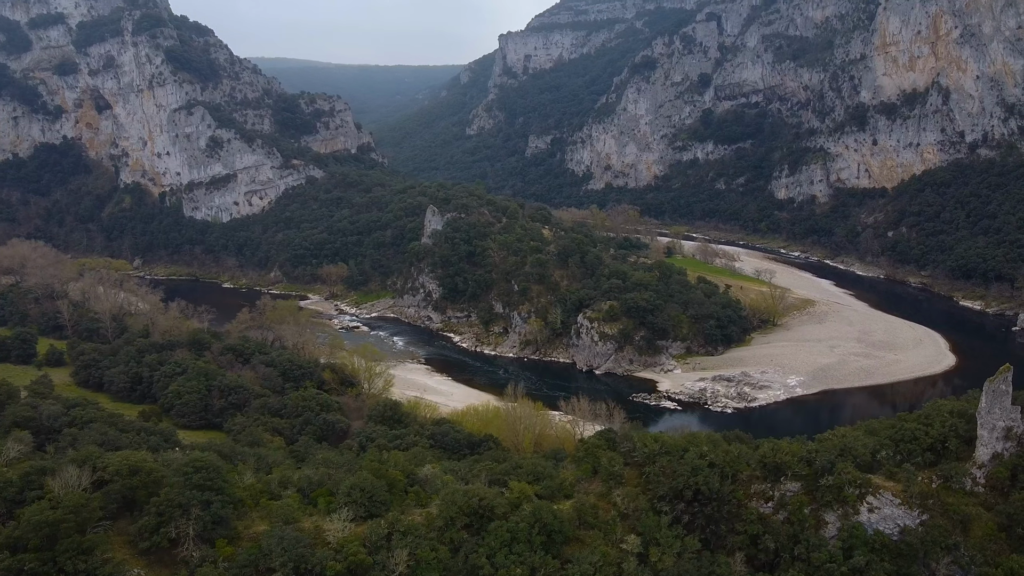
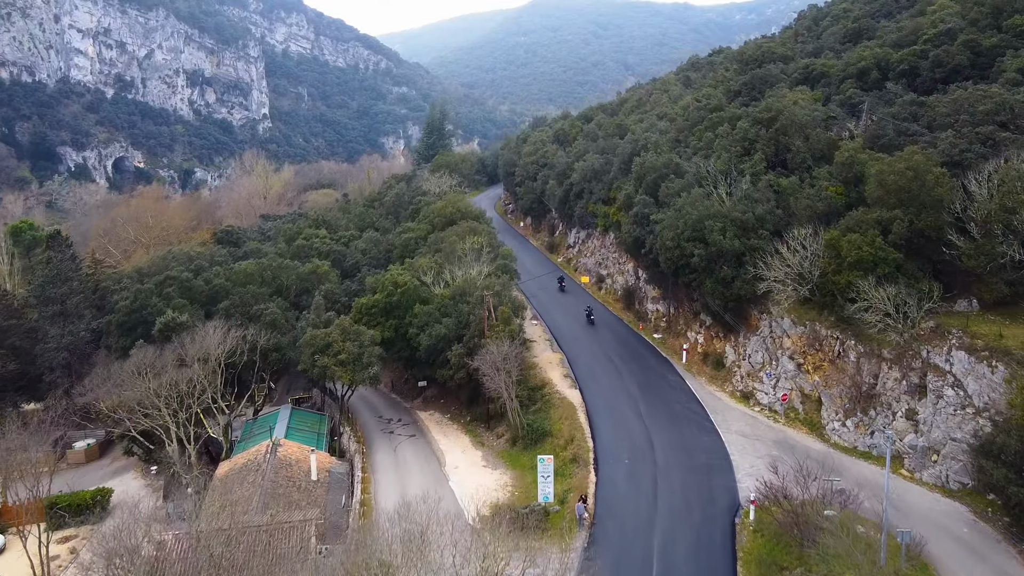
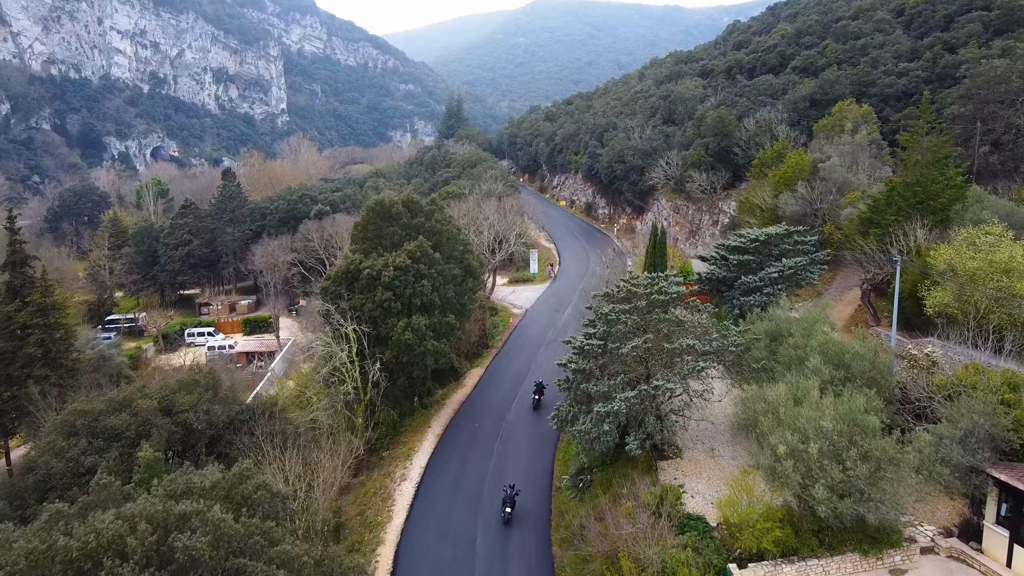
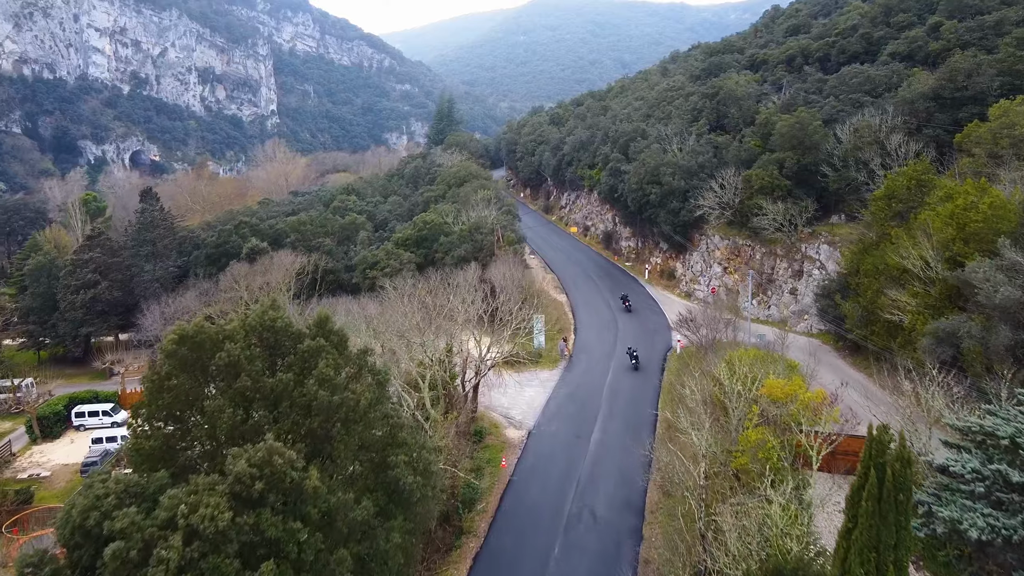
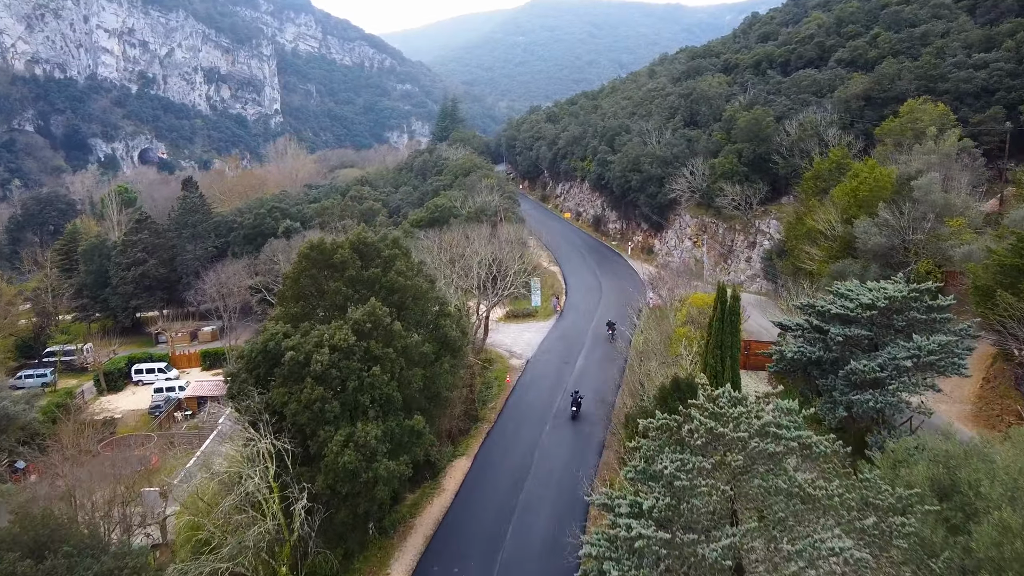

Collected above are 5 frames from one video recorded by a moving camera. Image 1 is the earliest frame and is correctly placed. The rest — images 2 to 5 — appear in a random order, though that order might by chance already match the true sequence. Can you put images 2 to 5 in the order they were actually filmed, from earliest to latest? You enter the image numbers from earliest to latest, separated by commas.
3, 5, 4, 2
